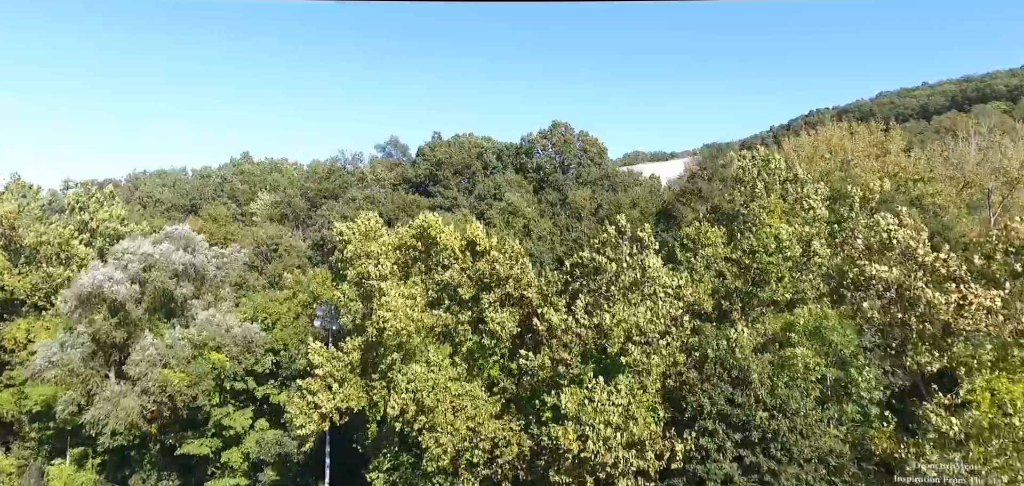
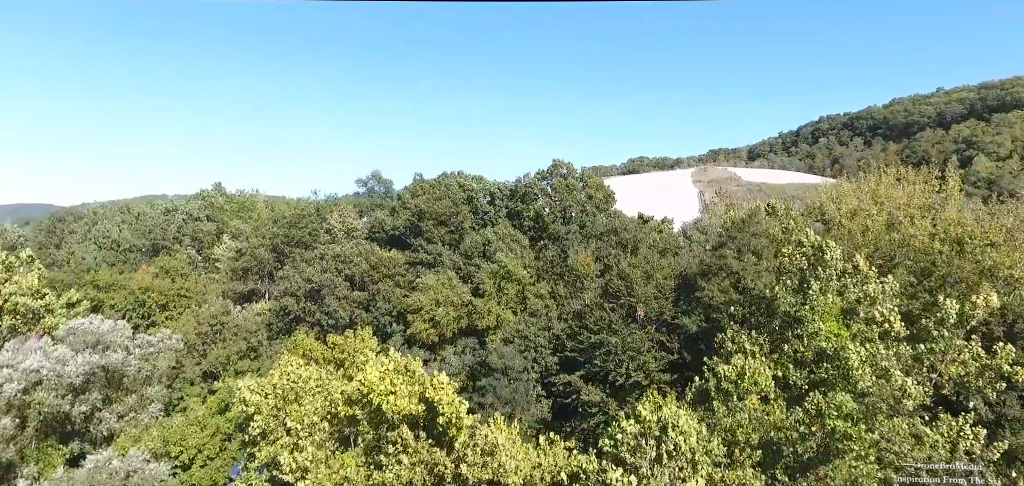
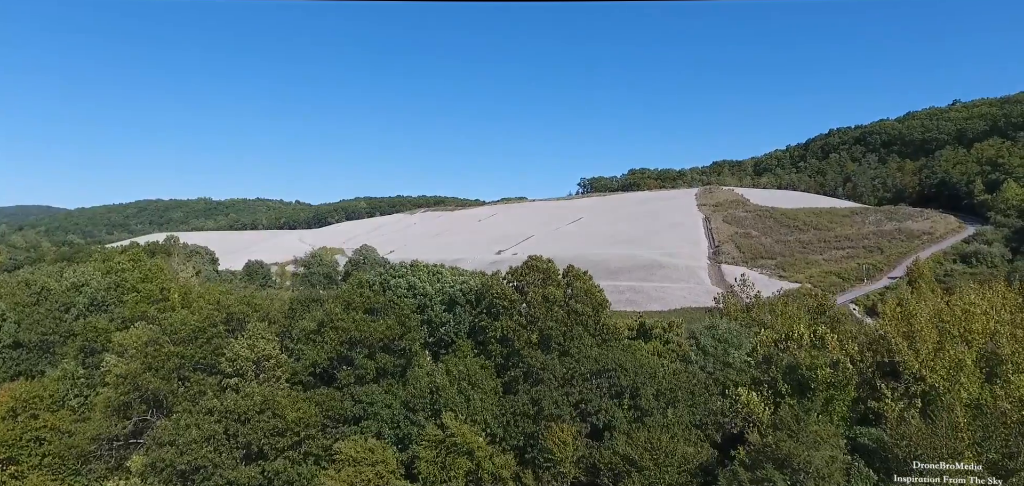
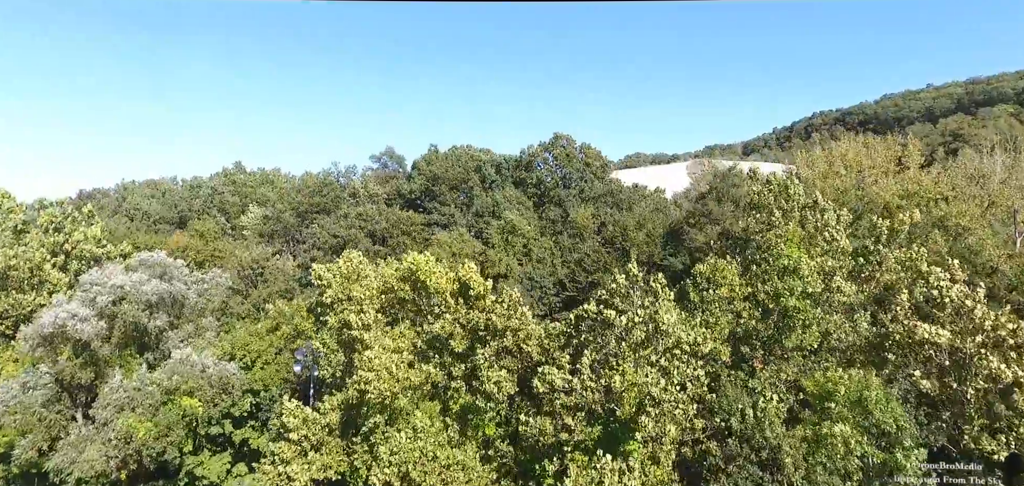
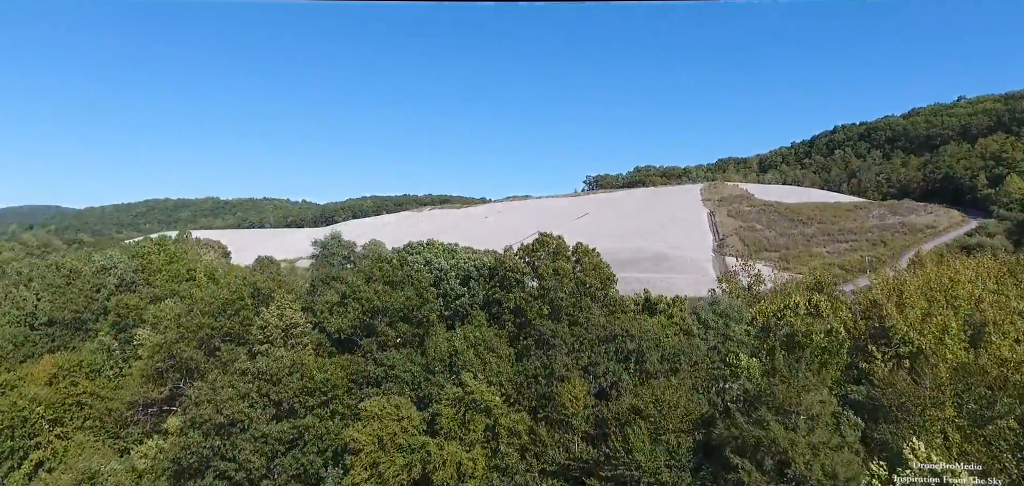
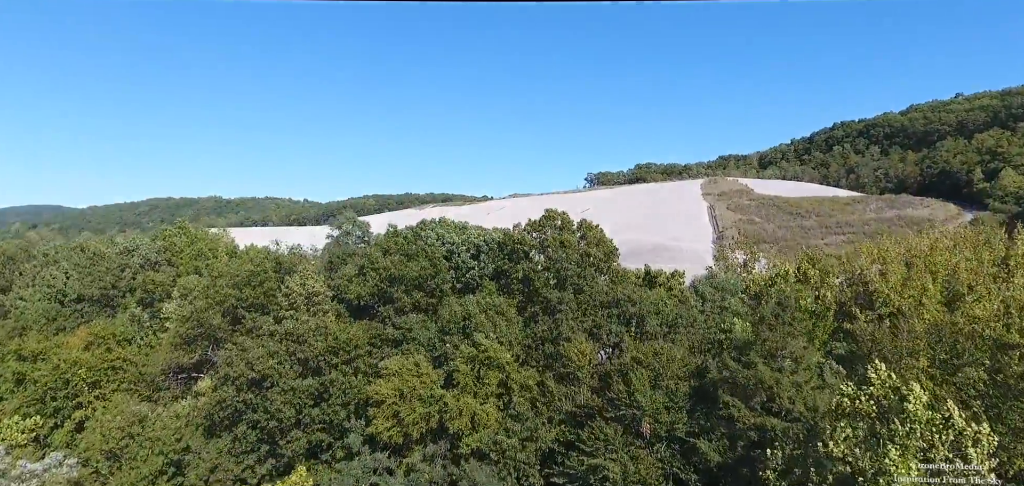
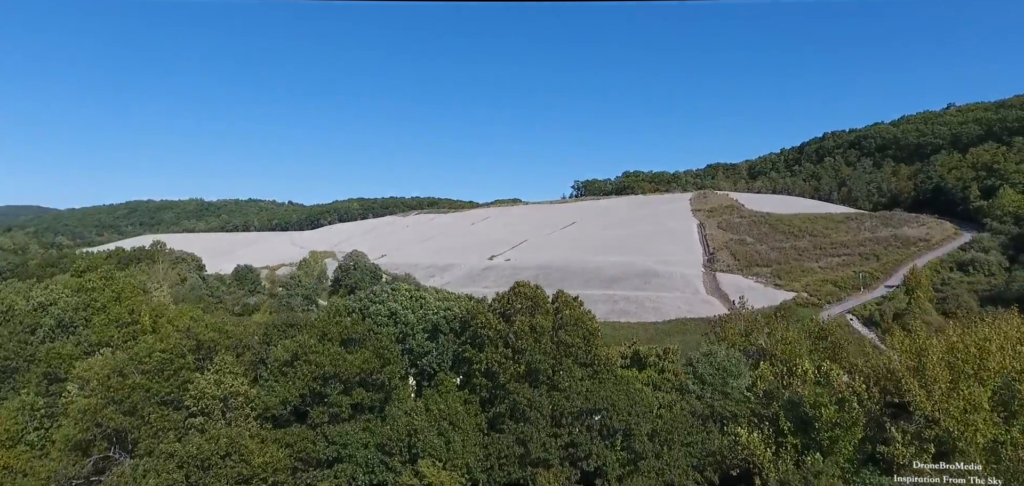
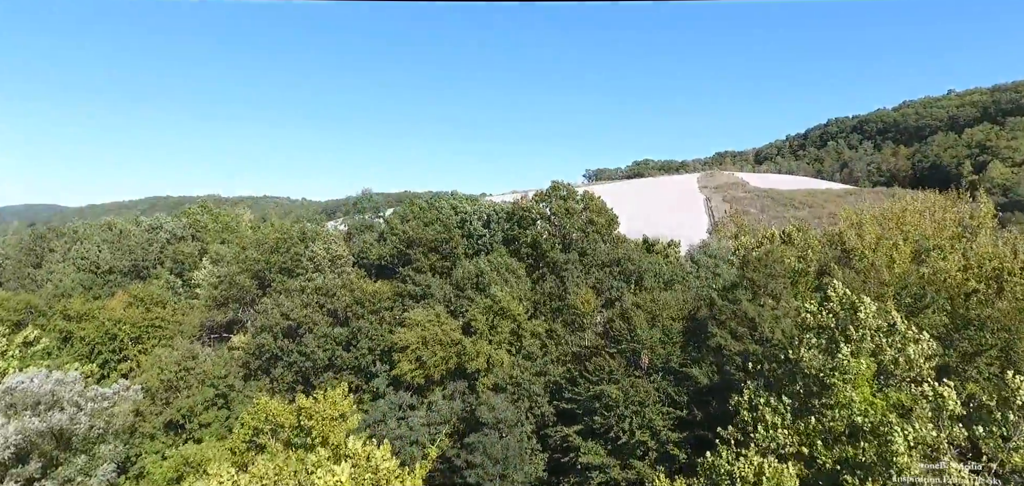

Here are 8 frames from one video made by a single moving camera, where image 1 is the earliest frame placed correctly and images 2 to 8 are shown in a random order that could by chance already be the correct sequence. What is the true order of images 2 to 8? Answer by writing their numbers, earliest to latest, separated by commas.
4, 2, 8, 6, 5, 3, 7
